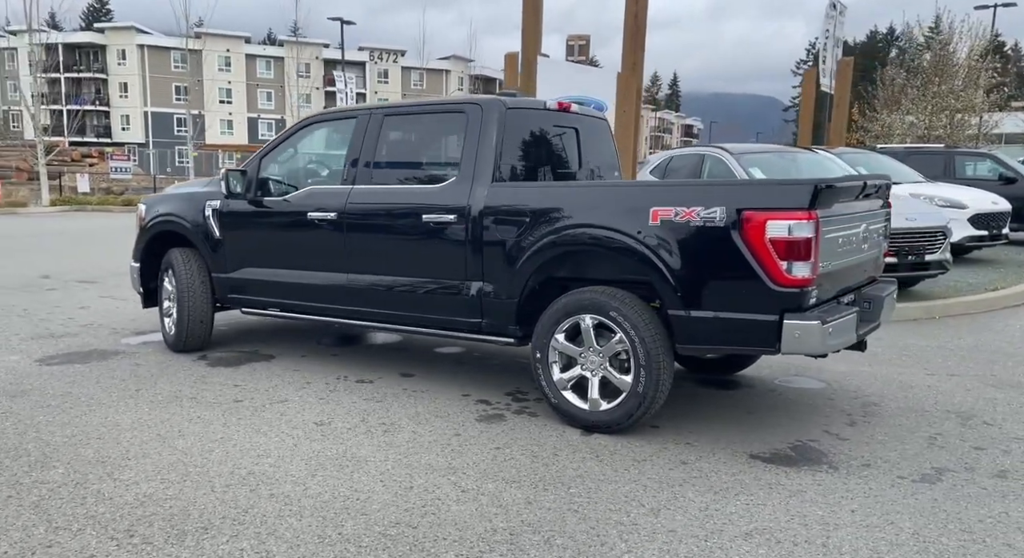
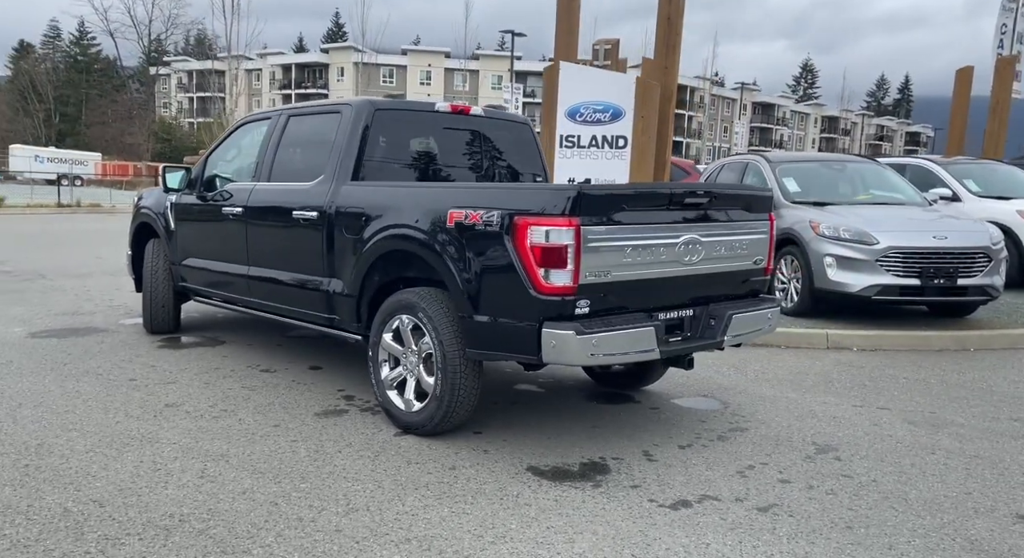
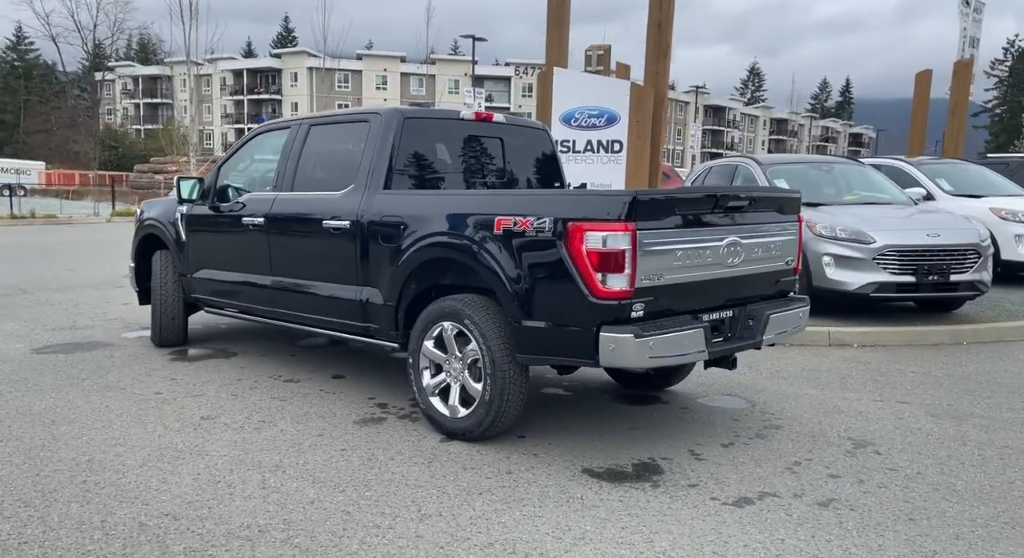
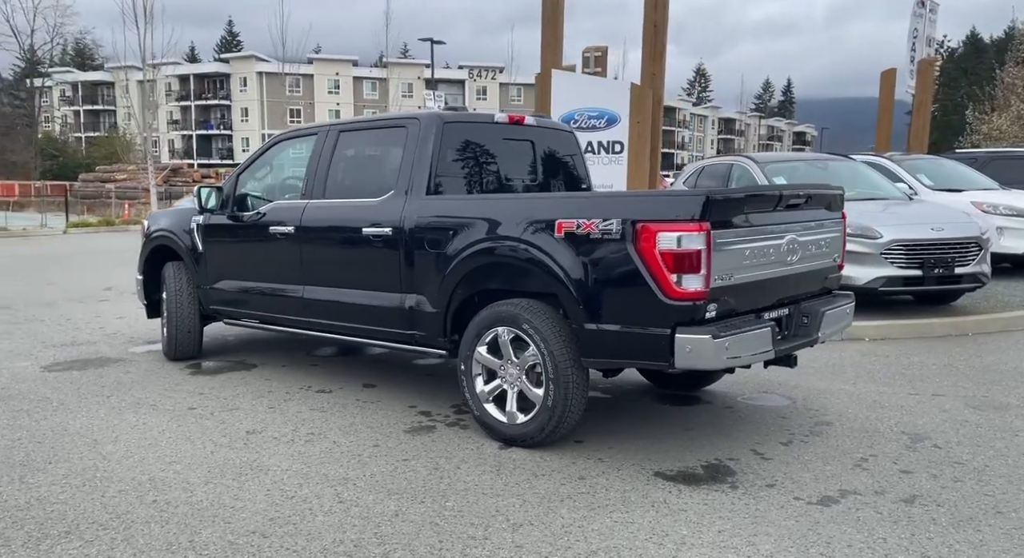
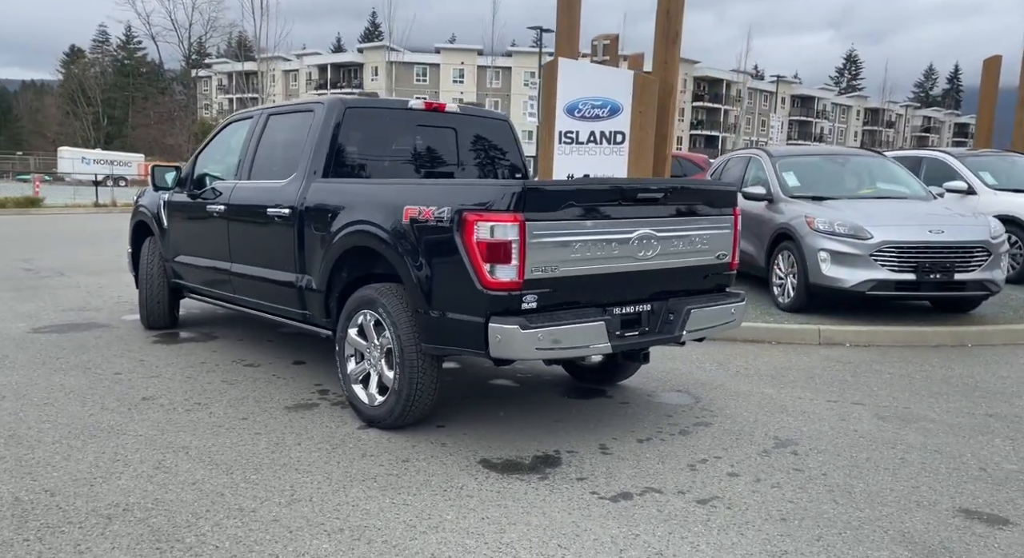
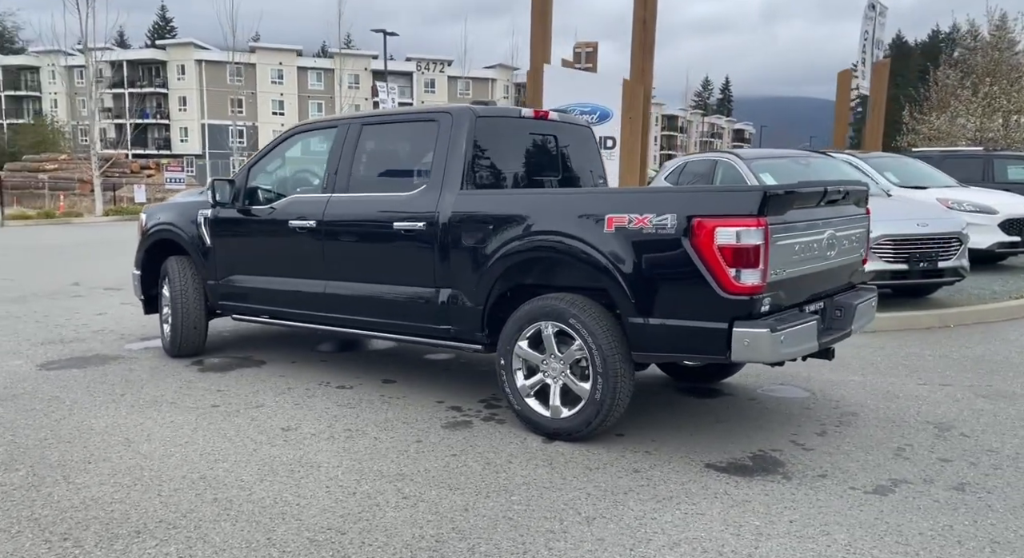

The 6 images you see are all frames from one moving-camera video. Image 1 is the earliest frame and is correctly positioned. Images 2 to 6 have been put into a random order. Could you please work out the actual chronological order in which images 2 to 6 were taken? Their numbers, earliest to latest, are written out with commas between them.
6, 4, 3, 2, 5
